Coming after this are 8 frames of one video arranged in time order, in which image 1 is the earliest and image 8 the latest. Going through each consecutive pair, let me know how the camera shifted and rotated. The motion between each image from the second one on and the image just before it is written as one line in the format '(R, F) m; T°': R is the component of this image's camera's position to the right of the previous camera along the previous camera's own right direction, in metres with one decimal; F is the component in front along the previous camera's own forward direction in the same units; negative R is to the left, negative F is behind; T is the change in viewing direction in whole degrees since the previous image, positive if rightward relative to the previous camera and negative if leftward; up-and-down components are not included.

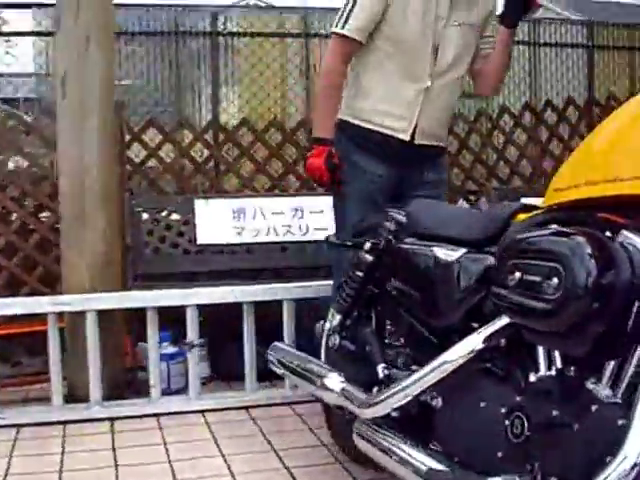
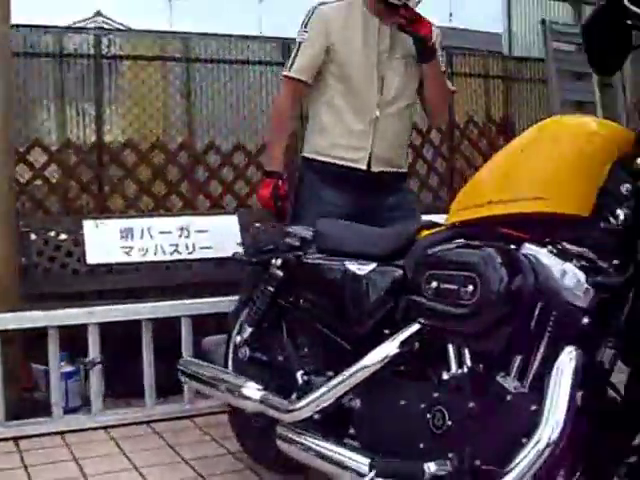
(-0.2, -0.2) m; +9°
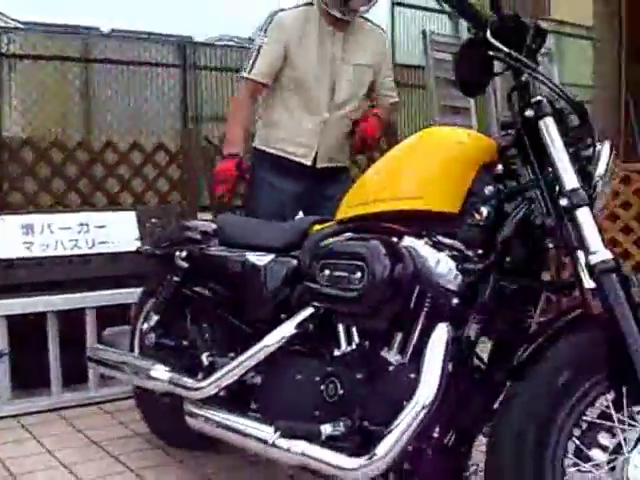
(-0.1, -0.3) m; +7°
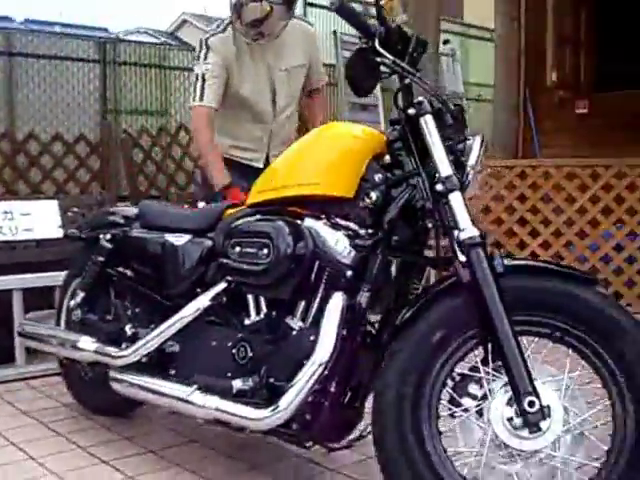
(0.0, -0.3) m; +5°
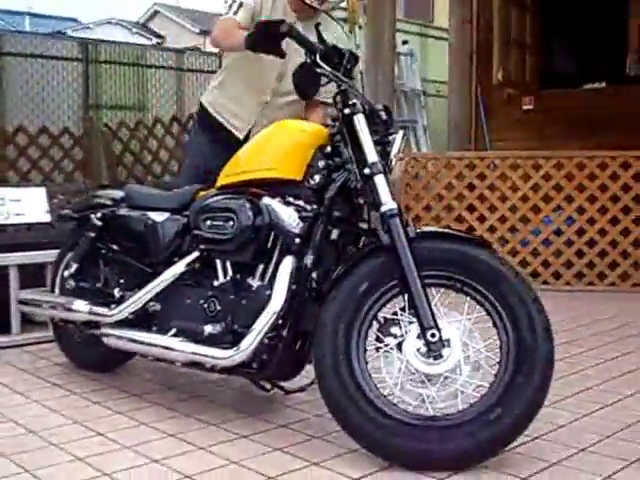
(+0.1, -0.6) m; +2°
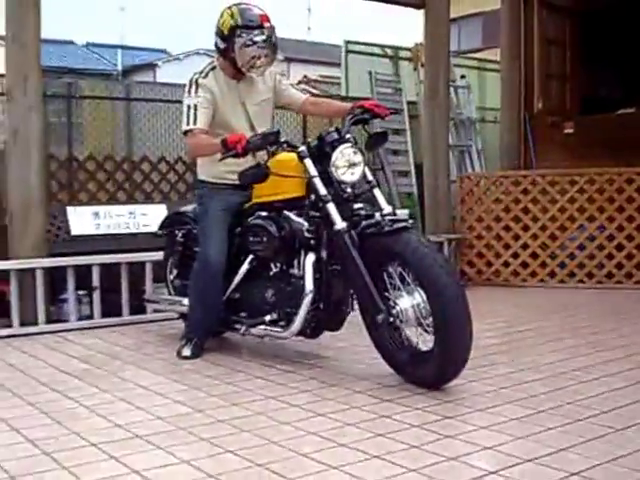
(+0.2, -1.4) m; -6°
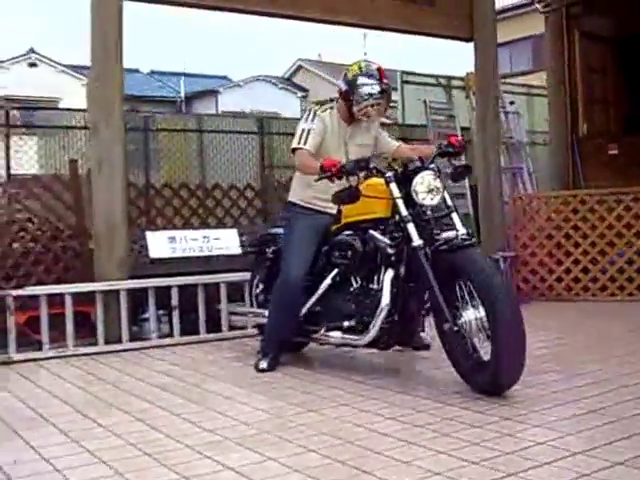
(-0.1, -0.5) m; -3°
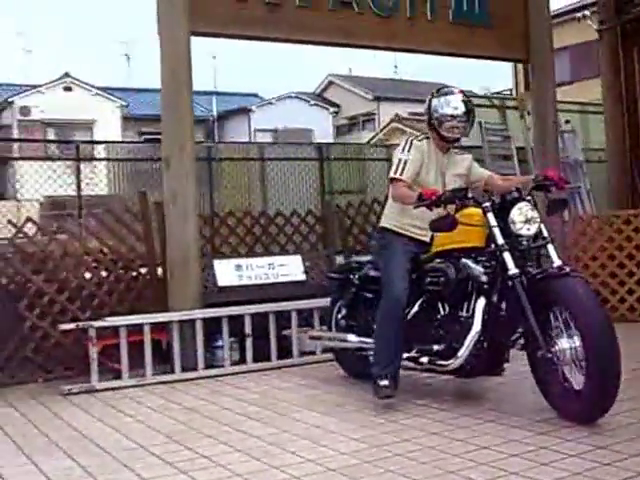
(-0.2, -0.1) m; -2°
